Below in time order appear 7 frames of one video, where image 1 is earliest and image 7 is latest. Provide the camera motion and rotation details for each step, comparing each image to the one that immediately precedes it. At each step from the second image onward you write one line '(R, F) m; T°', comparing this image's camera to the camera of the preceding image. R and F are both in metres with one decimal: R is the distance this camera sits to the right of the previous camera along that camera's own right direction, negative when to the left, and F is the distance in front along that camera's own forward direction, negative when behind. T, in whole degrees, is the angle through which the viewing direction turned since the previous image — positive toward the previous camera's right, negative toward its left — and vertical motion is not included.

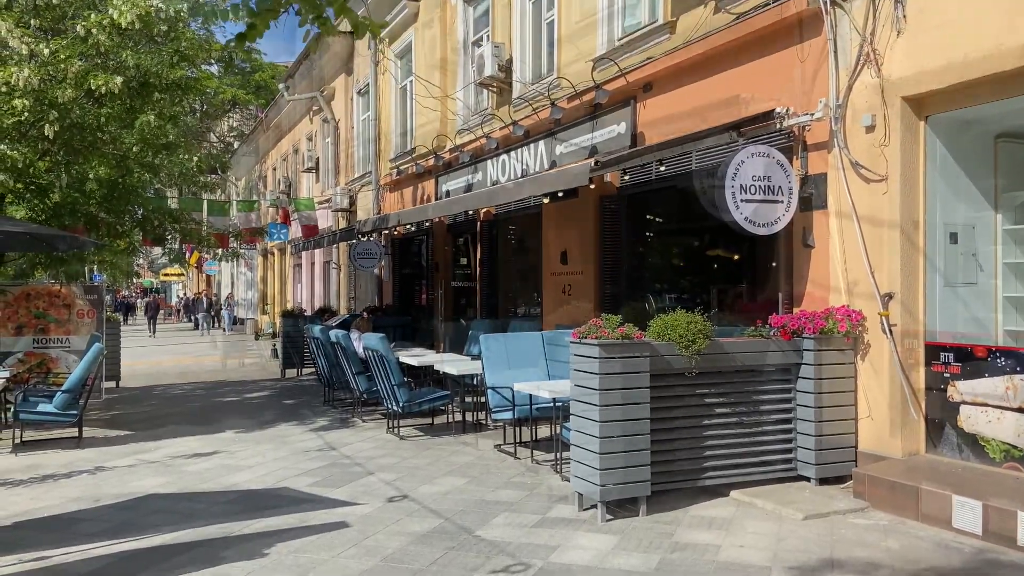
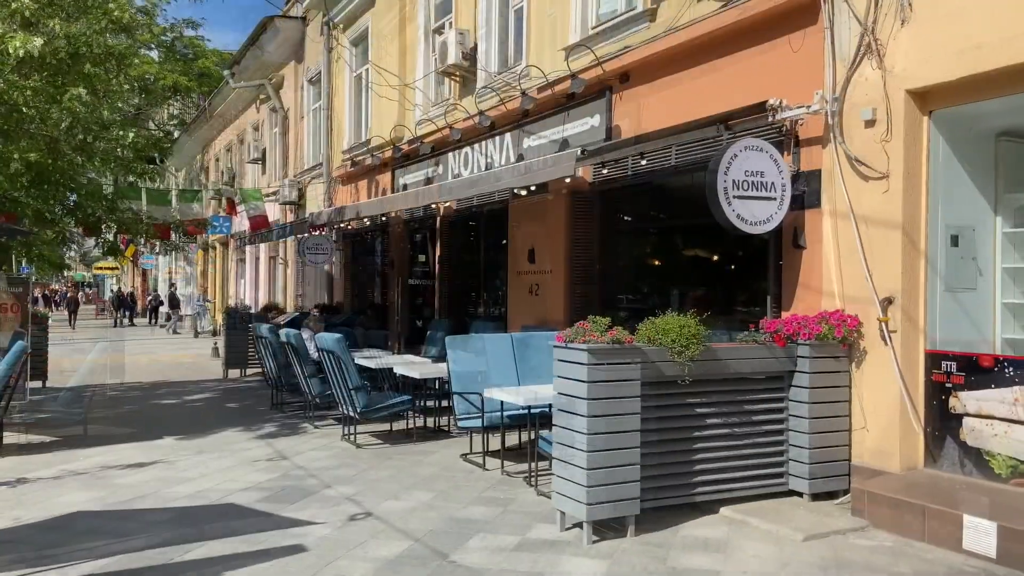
(-0.2, +0.5) m; +4°
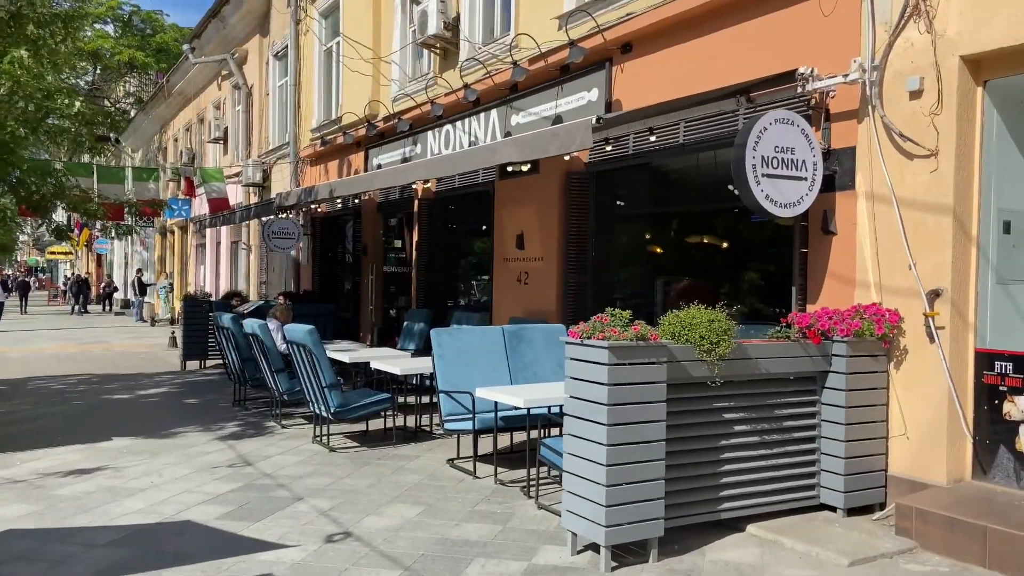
(-0.2, +0.7) m; +3°
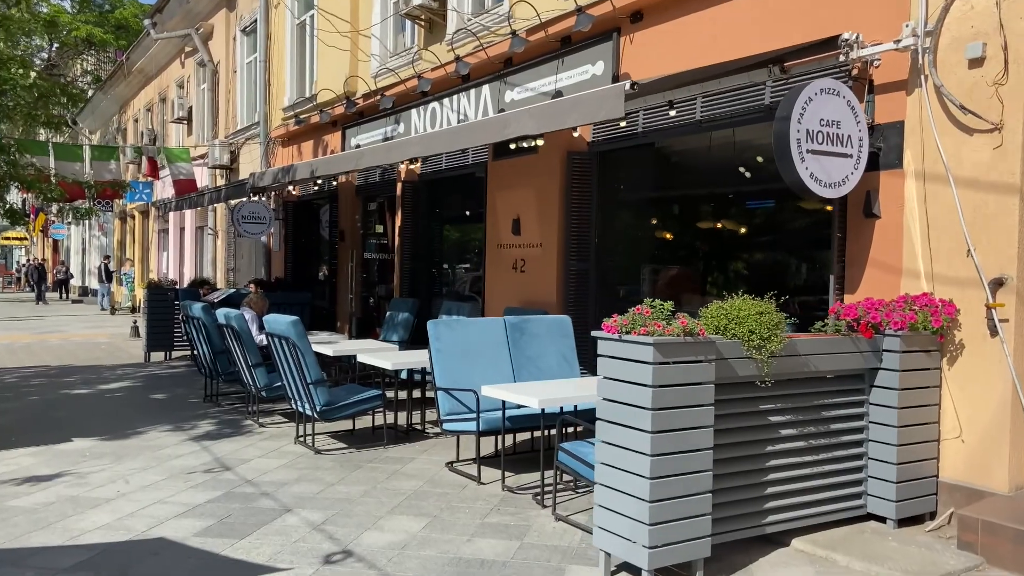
(-0.3, +0.6) m; +2°
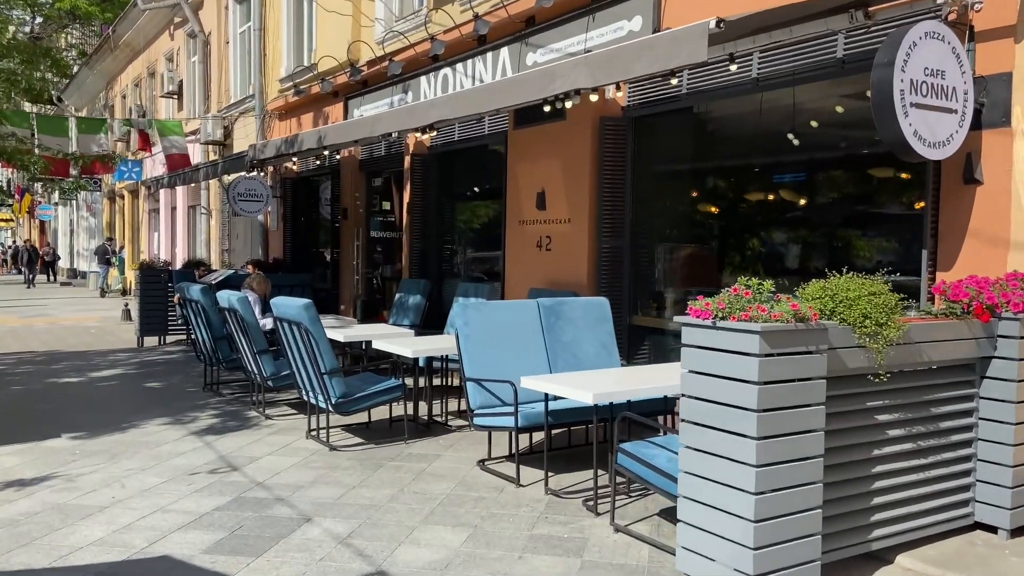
(-0.3, +0.6) m; +1°
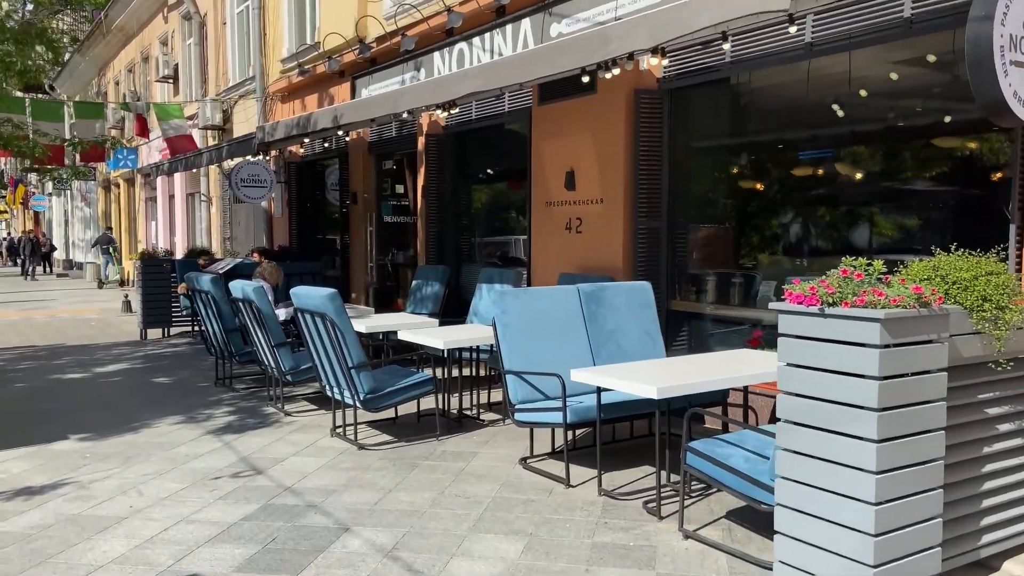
(-0.3, +0.4) m; 0°
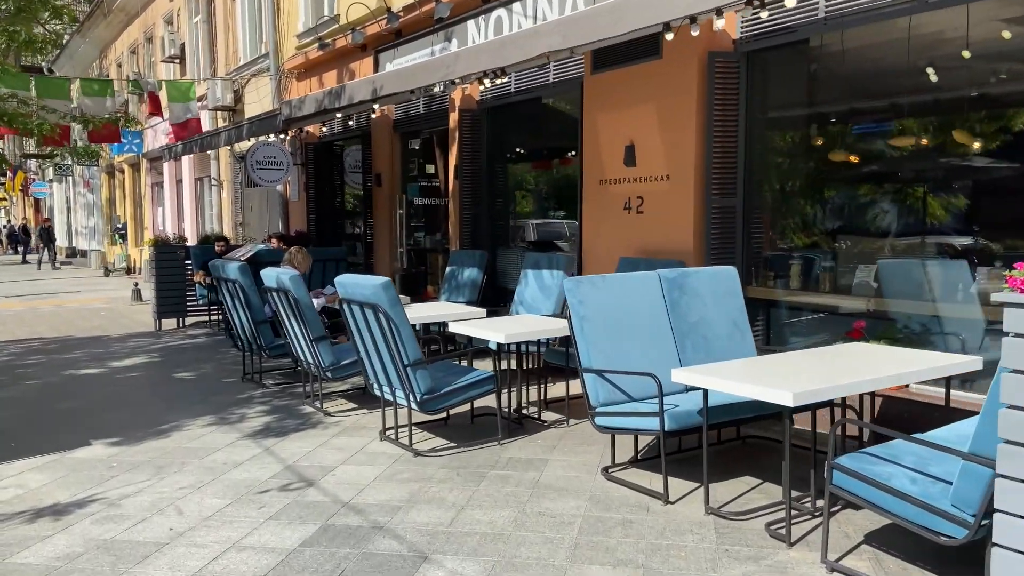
(-0.4, +0.6) m; 0°
